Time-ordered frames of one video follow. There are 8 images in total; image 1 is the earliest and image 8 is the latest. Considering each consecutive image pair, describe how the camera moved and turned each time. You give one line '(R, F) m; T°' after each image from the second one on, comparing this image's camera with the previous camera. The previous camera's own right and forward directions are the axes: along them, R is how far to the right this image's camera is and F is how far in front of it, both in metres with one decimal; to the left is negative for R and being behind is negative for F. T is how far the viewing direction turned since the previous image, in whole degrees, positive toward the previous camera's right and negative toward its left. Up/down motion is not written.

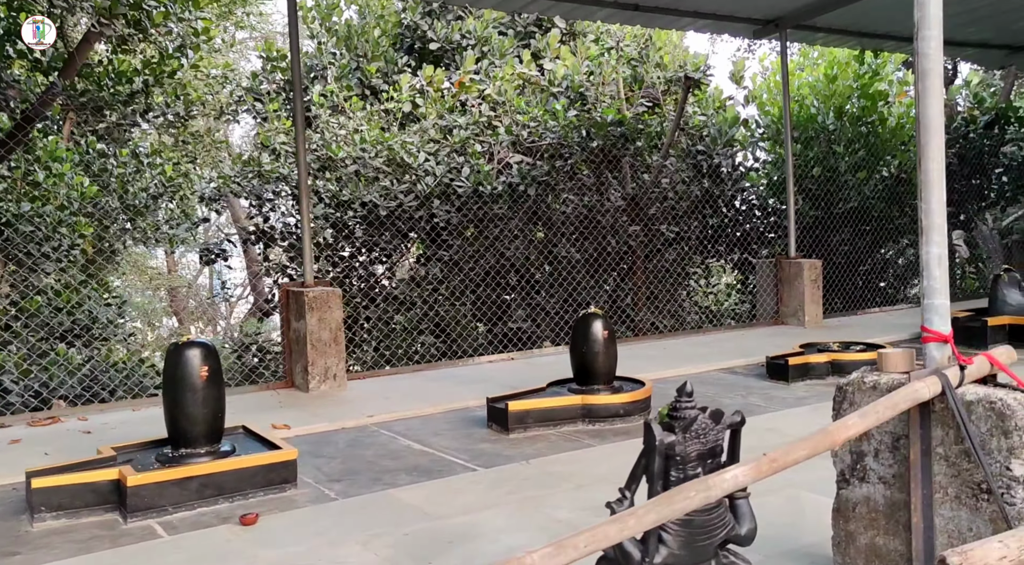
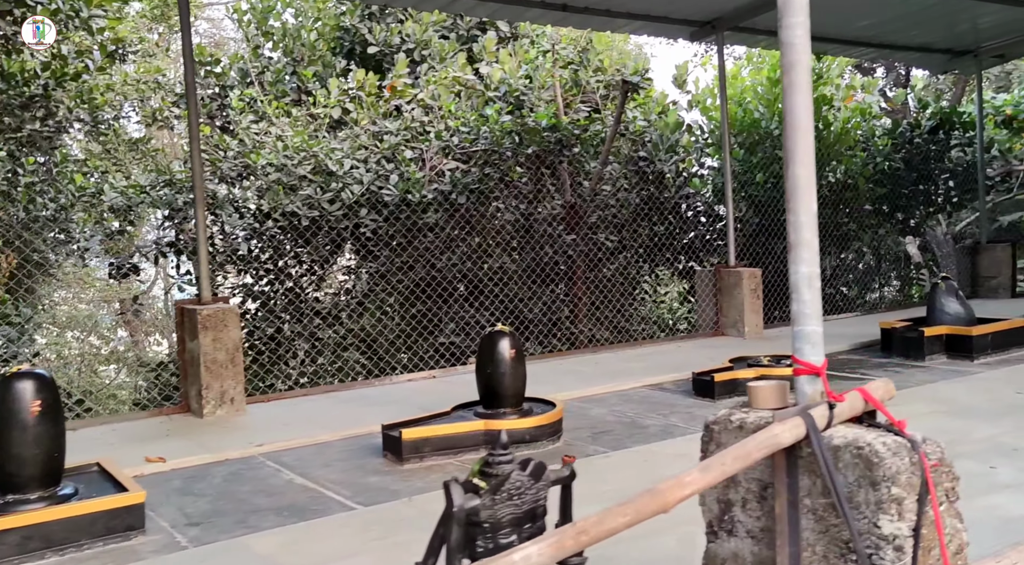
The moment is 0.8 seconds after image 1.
(+0.3, +0.3) m; +2°
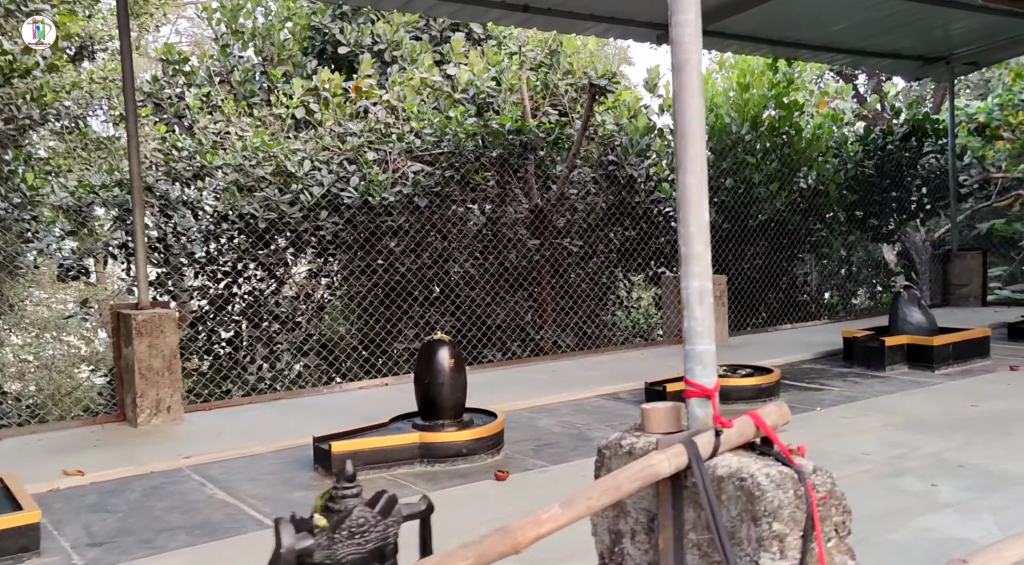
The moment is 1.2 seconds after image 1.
(+0.2, +0.1) m; +1°
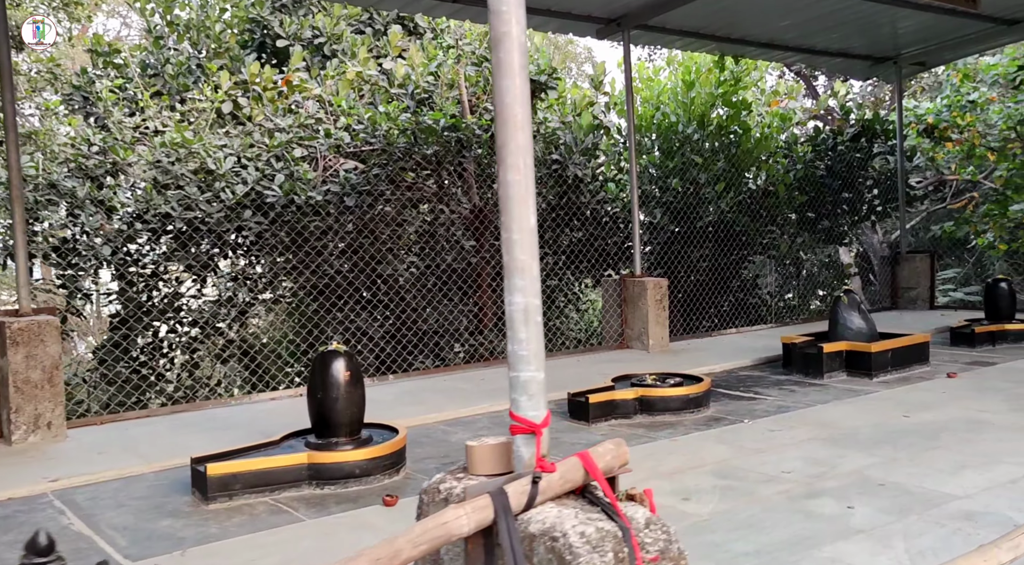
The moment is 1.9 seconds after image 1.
(+0.3, +0.3) m; +2°
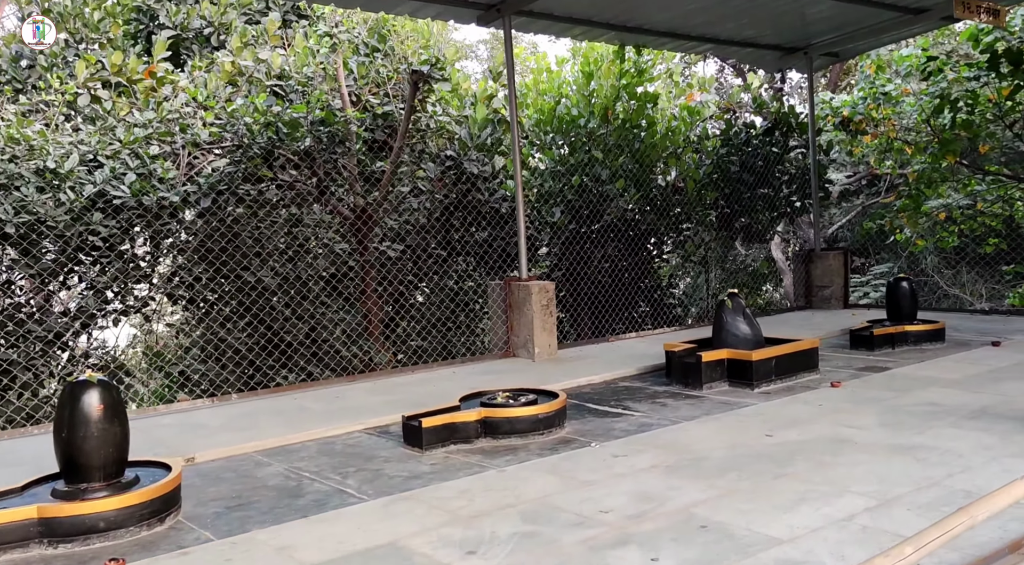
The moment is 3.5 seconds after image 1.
(+0.6, +0.5) m; +2°
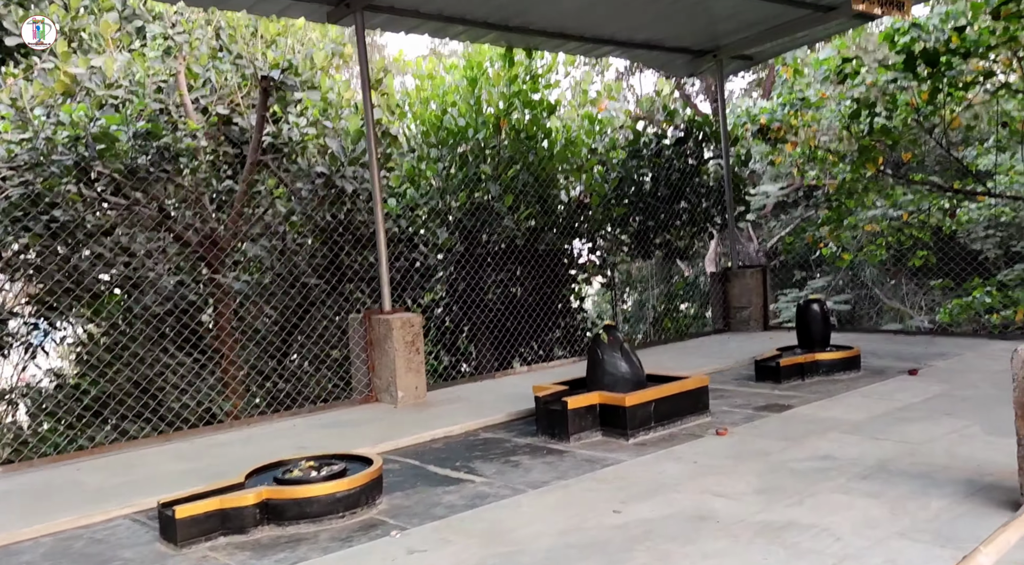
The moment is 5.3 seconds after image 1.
(+0.6, +0.9) m; +2°
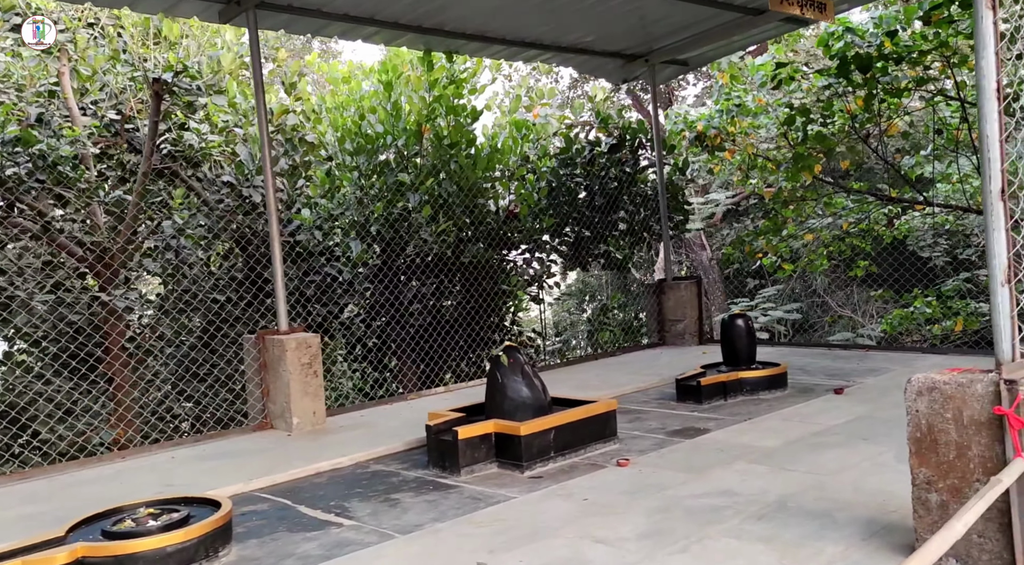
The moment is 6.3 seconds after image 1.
(+0.4, +0.4) m; +2°
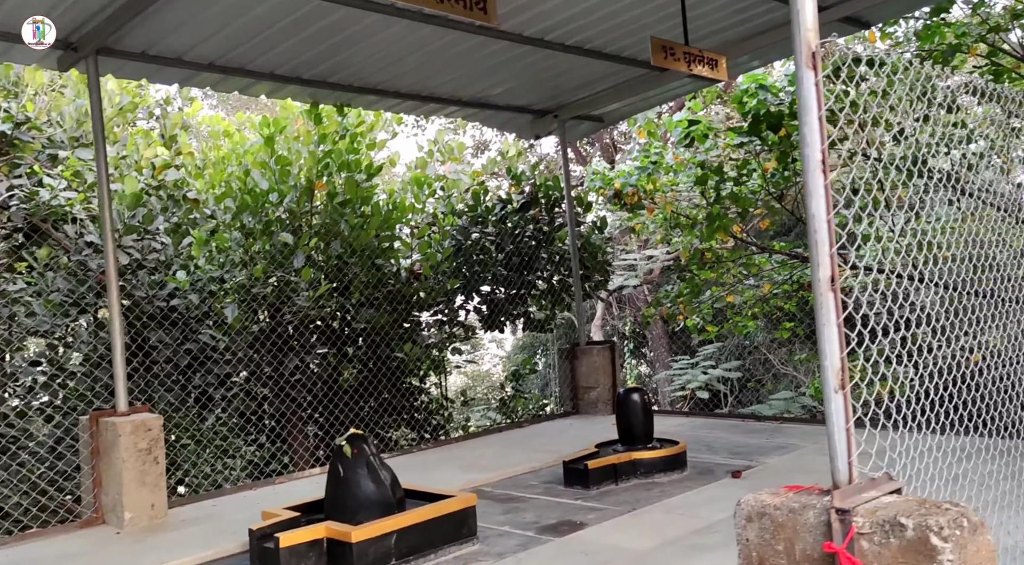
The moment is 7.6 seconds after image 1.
(+0.5, +0.5) m; +2°
